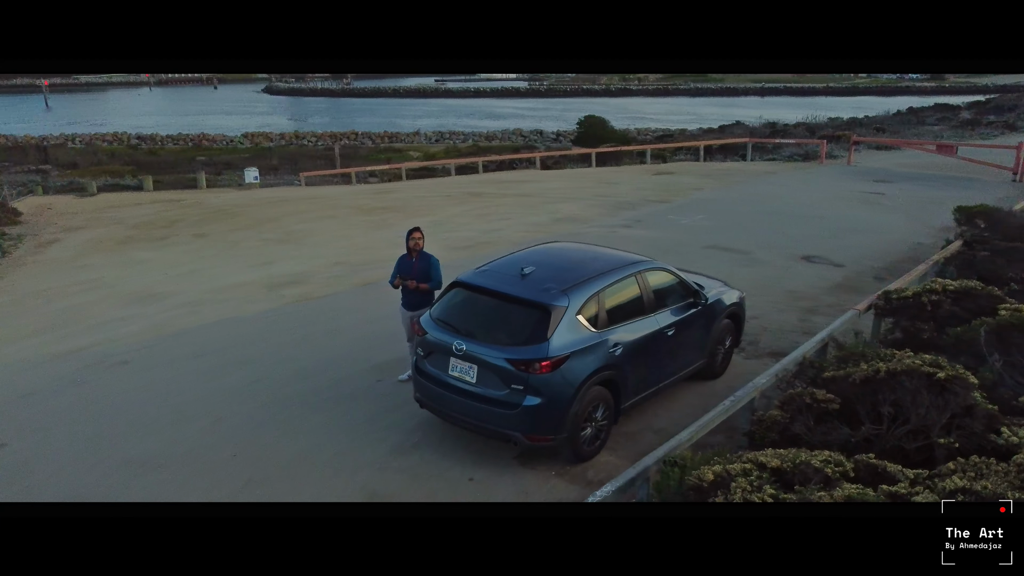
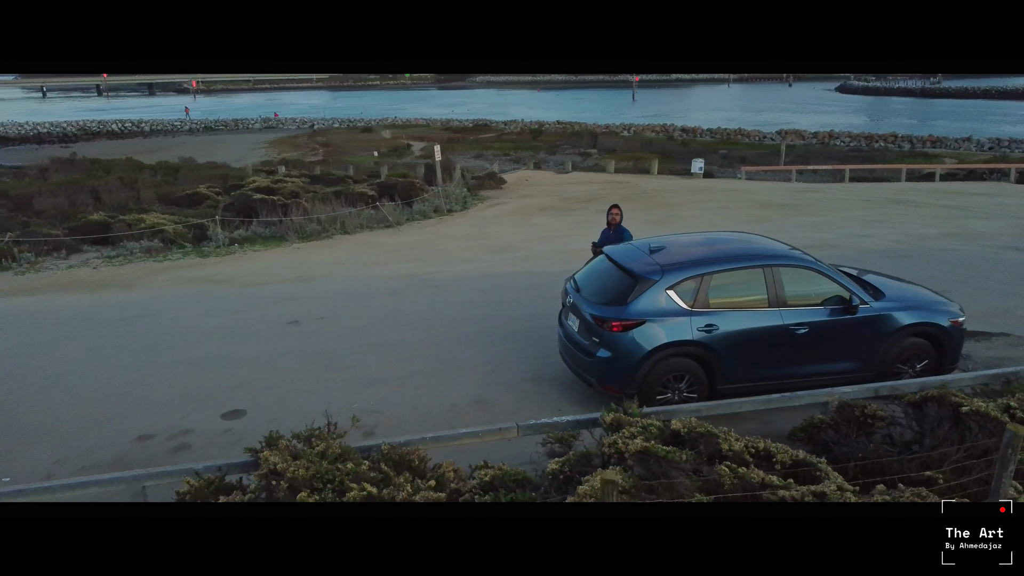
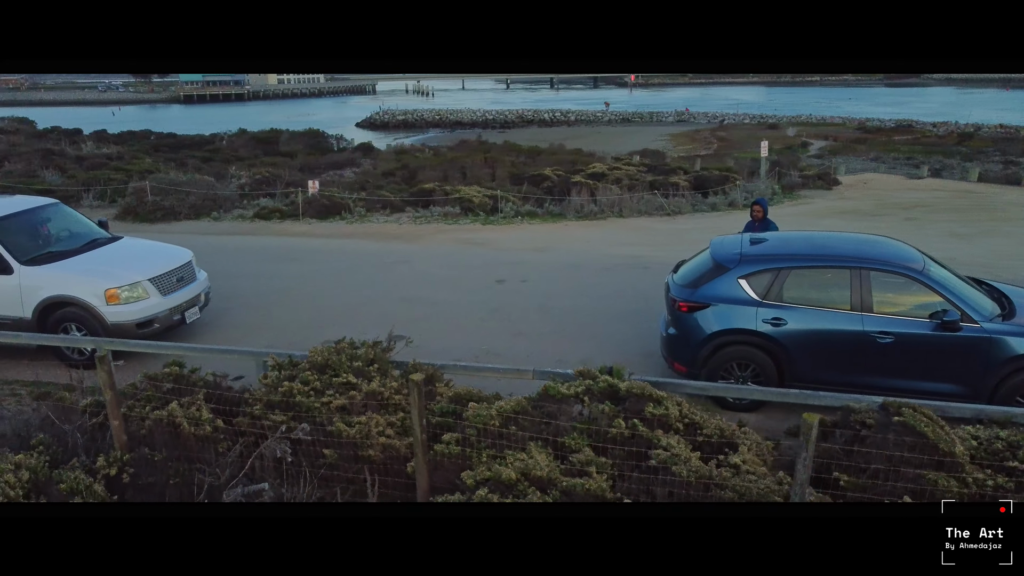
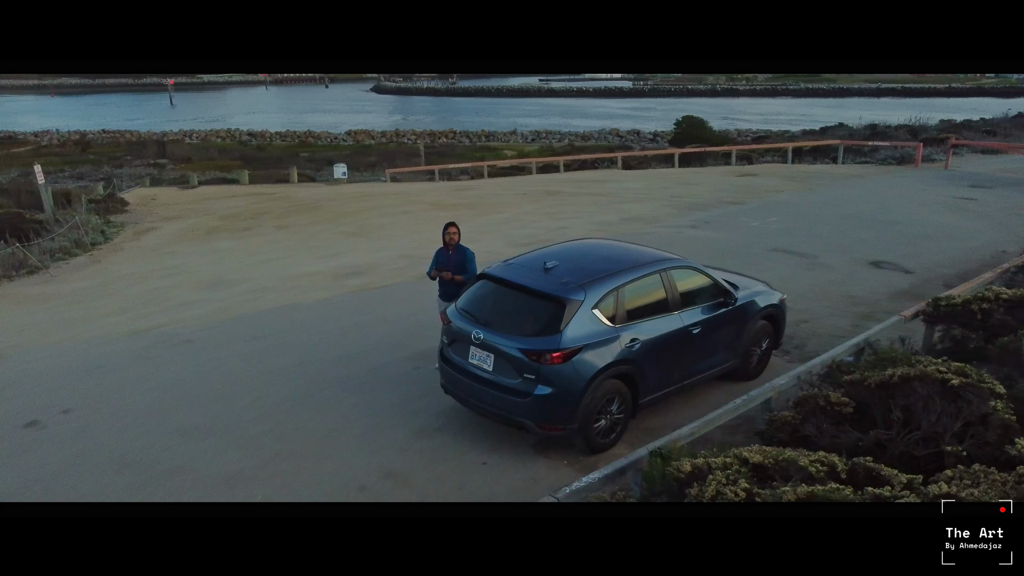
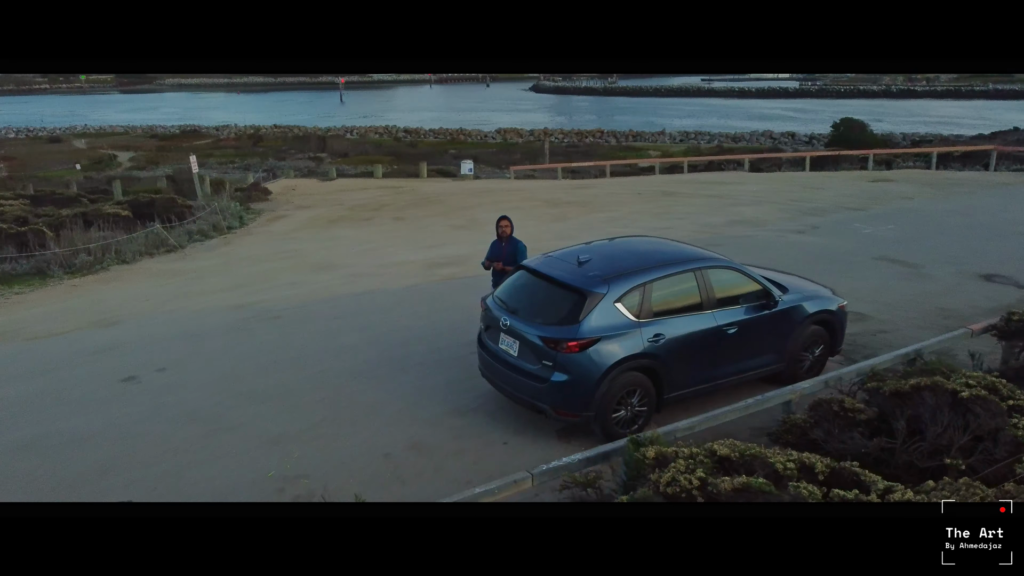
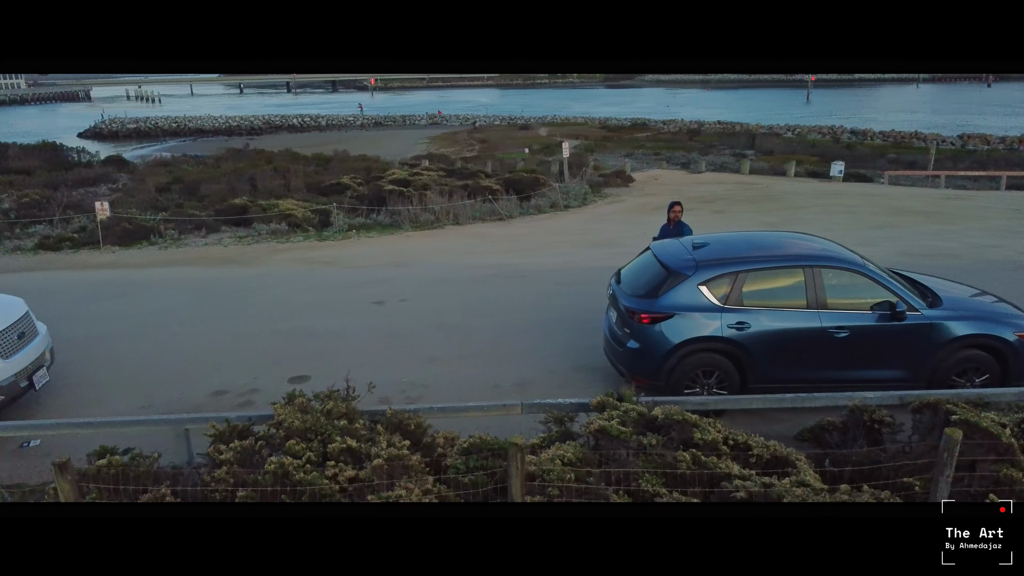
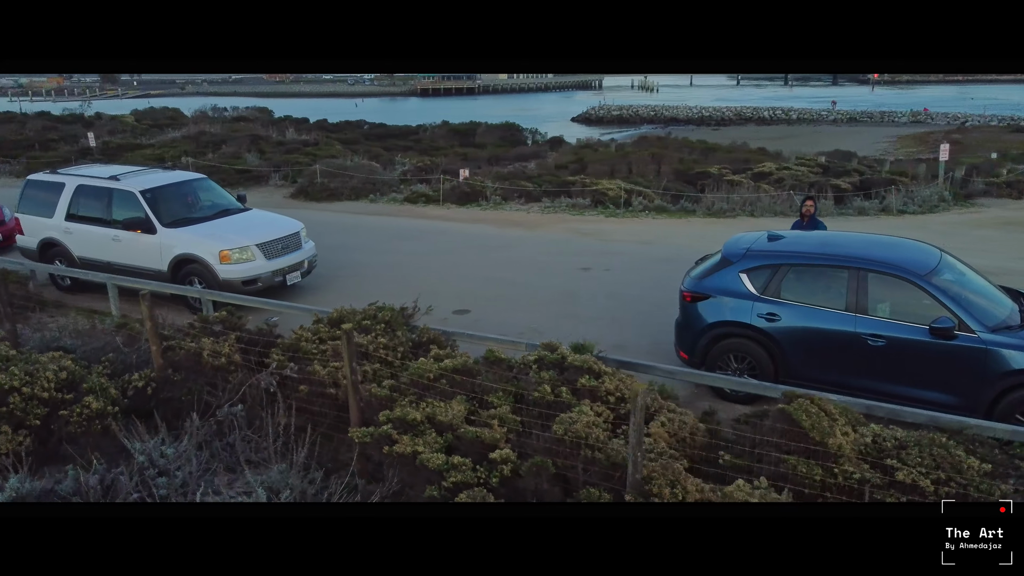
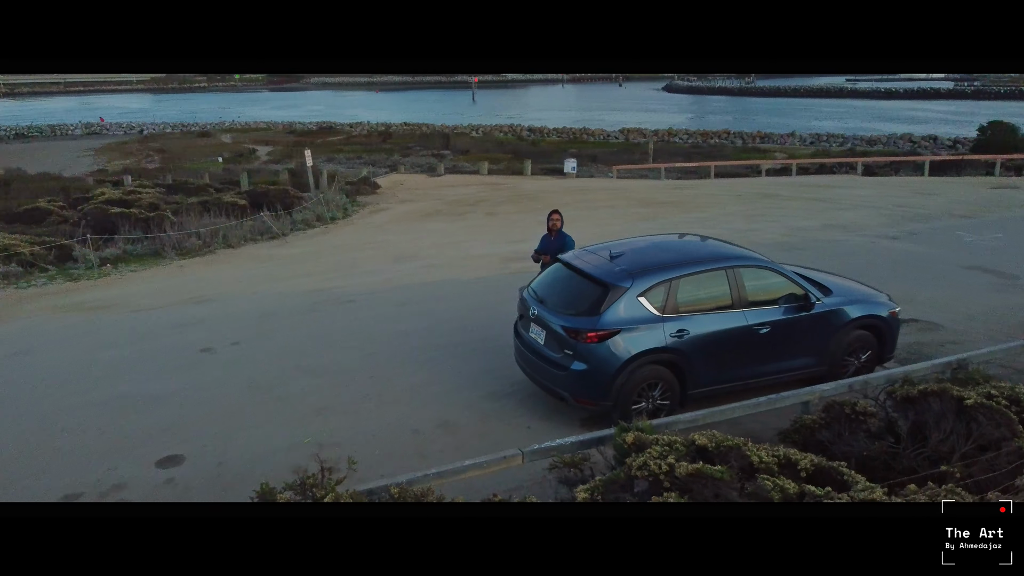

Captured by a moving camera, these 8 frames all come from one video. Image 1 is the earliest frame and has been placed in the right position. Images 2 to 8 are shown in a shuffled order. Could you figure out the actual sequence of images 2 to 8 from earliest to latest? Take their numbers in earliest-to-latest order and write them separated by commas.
4, 5, 8, 2, 6, 3, 7
